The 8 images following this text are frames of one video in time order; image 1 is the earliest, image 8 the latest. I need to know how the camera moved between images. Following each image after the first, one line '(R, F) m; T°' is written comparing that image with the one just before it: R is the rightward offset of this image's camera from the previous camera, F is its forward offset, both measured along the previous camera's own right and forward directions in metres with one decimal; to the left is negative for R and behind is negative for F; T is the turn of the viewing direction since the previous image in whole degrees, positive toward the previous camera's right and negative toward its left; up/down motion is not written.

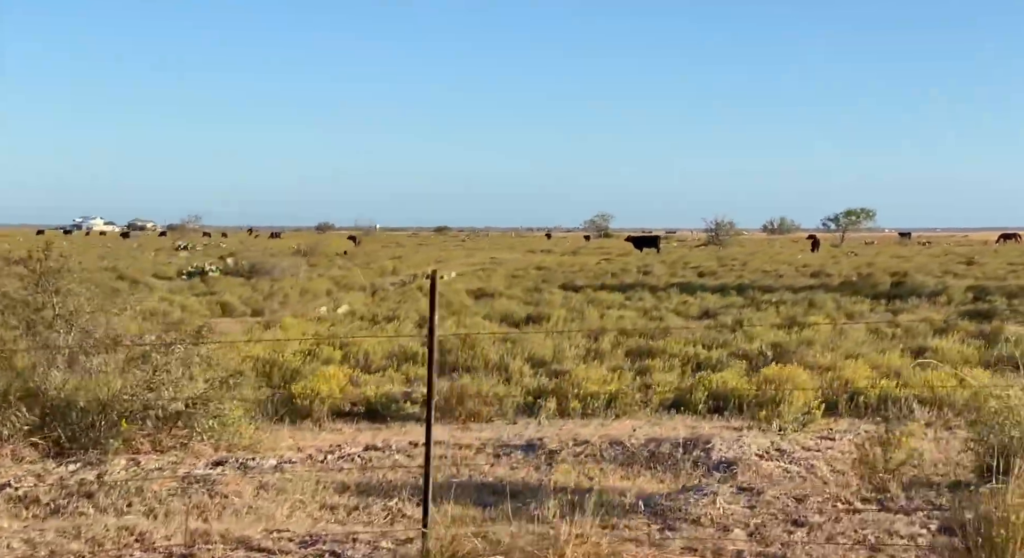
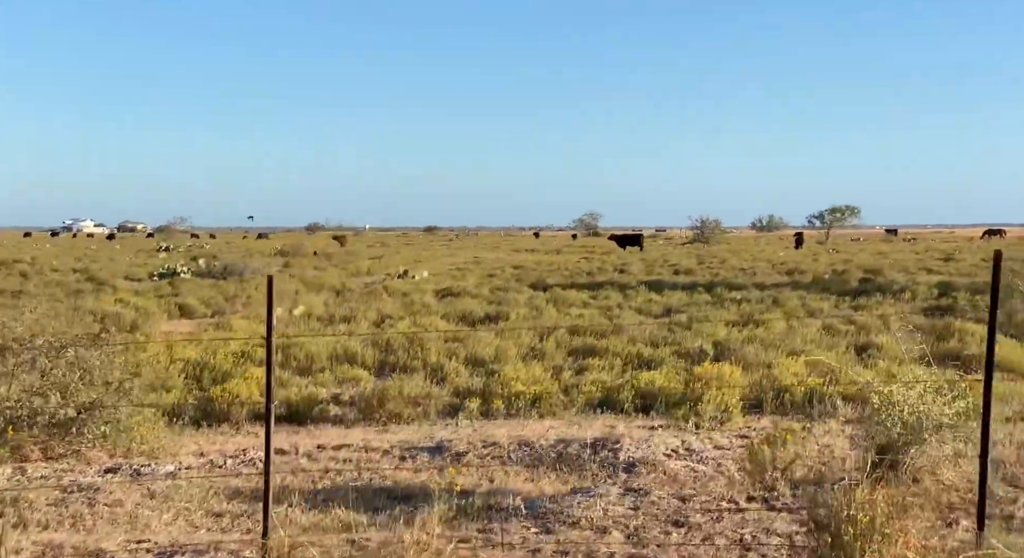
(+0.5, +0.1) m; +2°
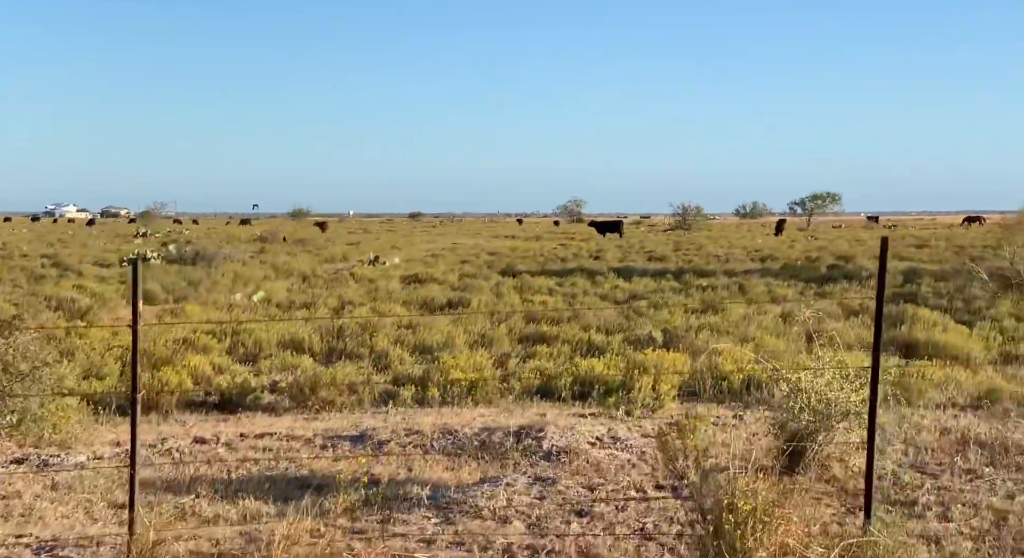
(+0.4, +0.1) m; +2°
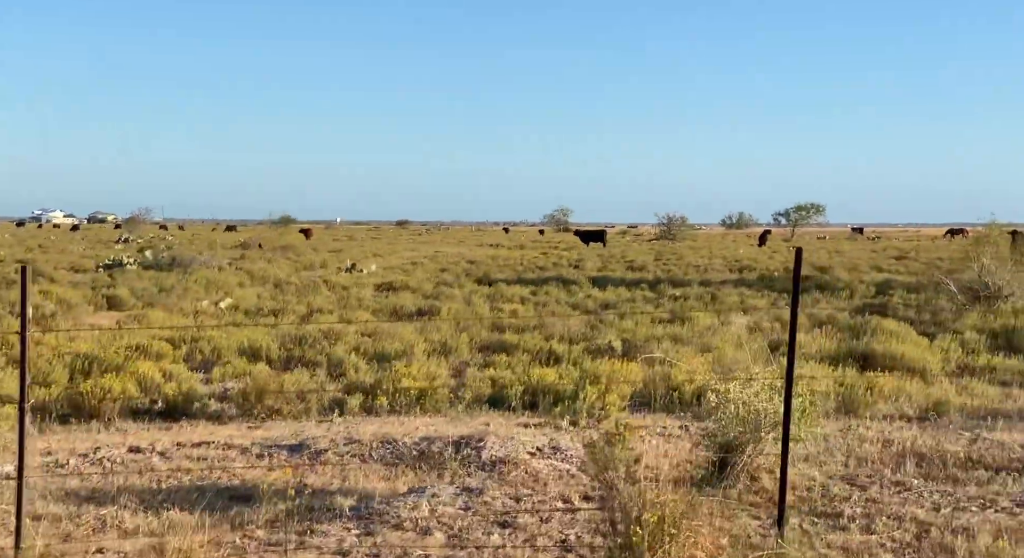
(+0.3, +0.1) m; +2°
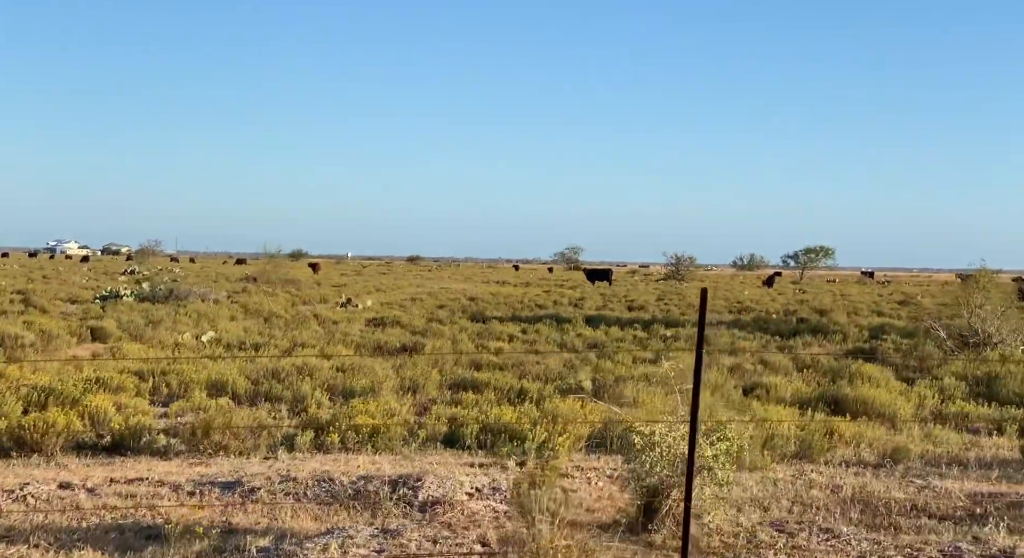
(+0.5, +0.1) m; +1°
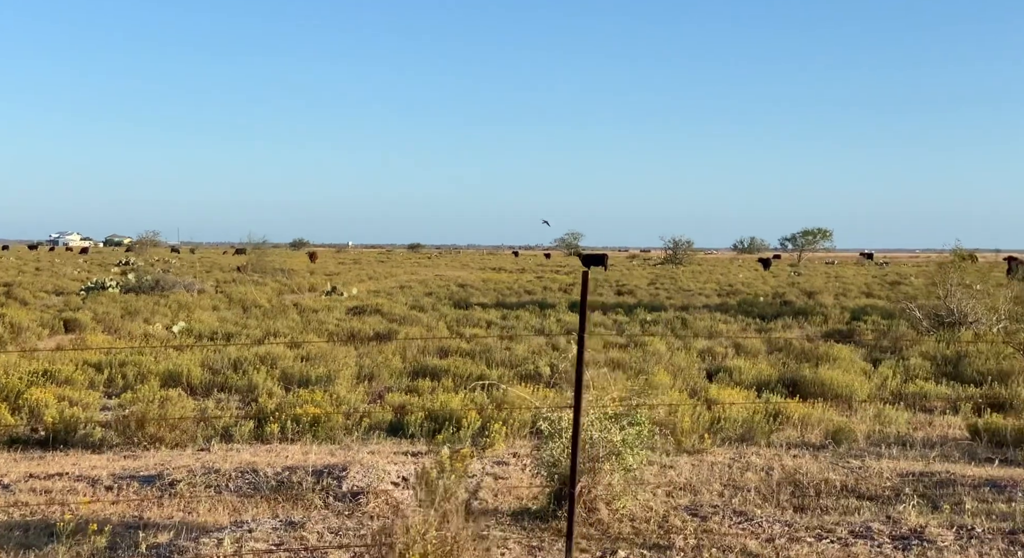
(+0.5, +0.1) m; +2°
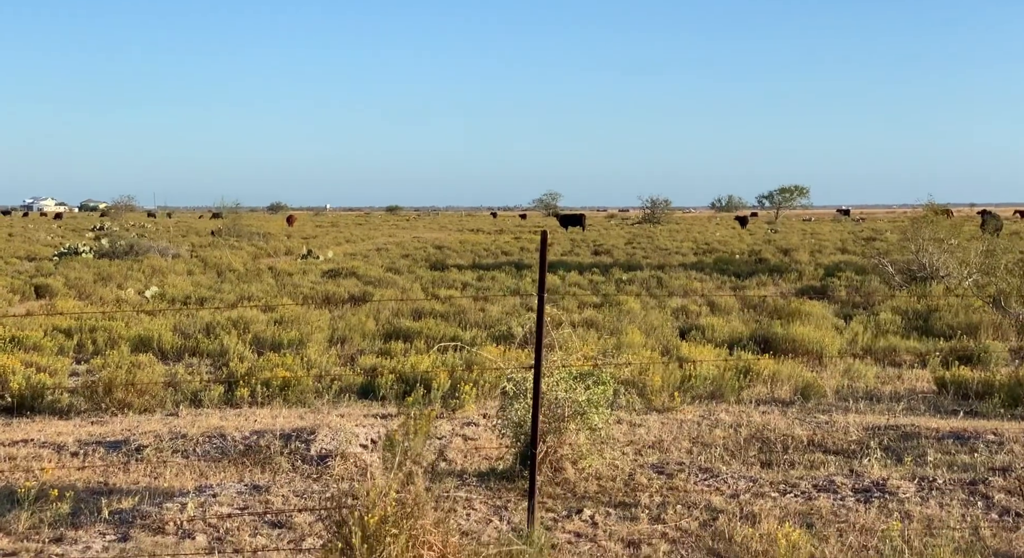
(+0.1, 0.0) m; +1°
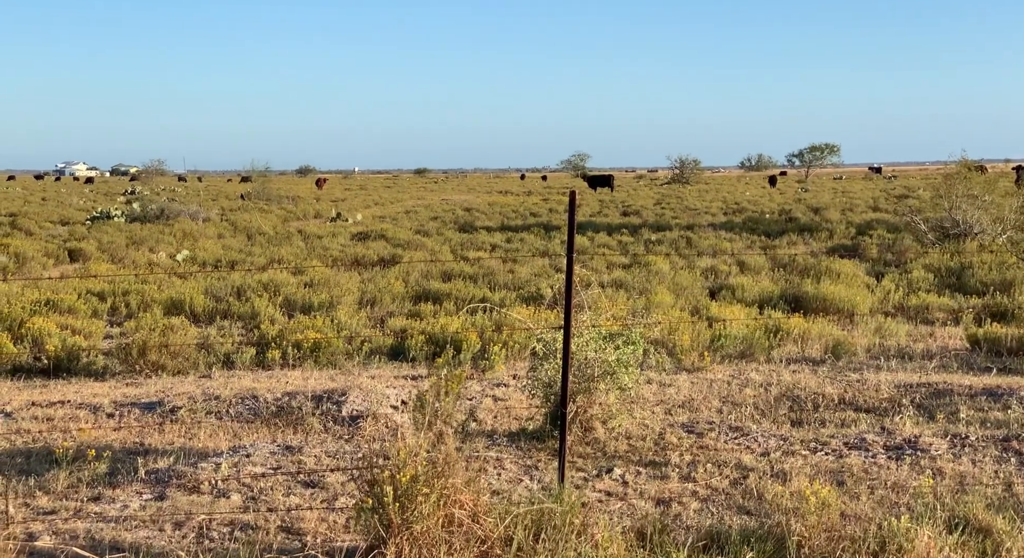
(0.0, 0.0) m; -1°
